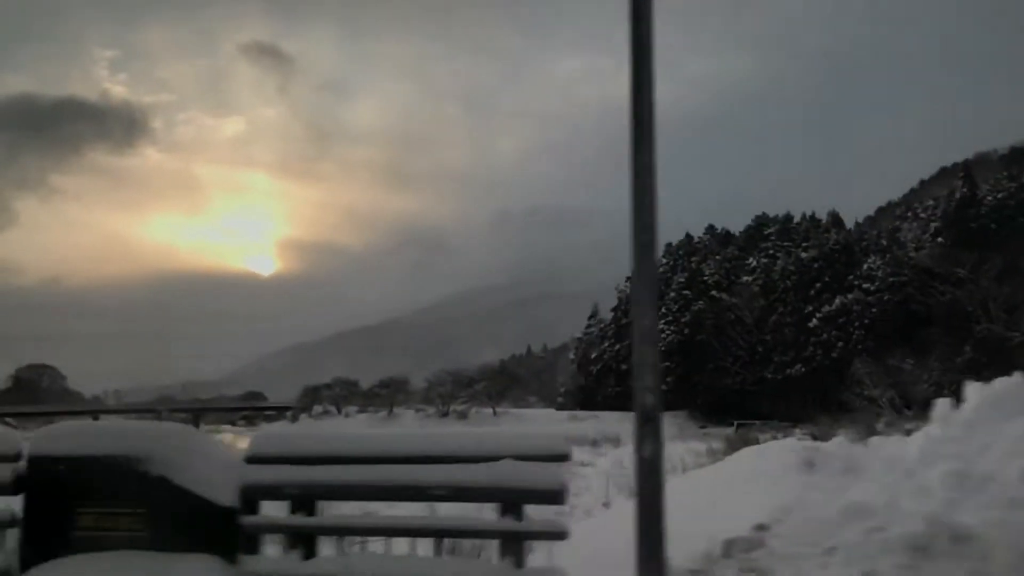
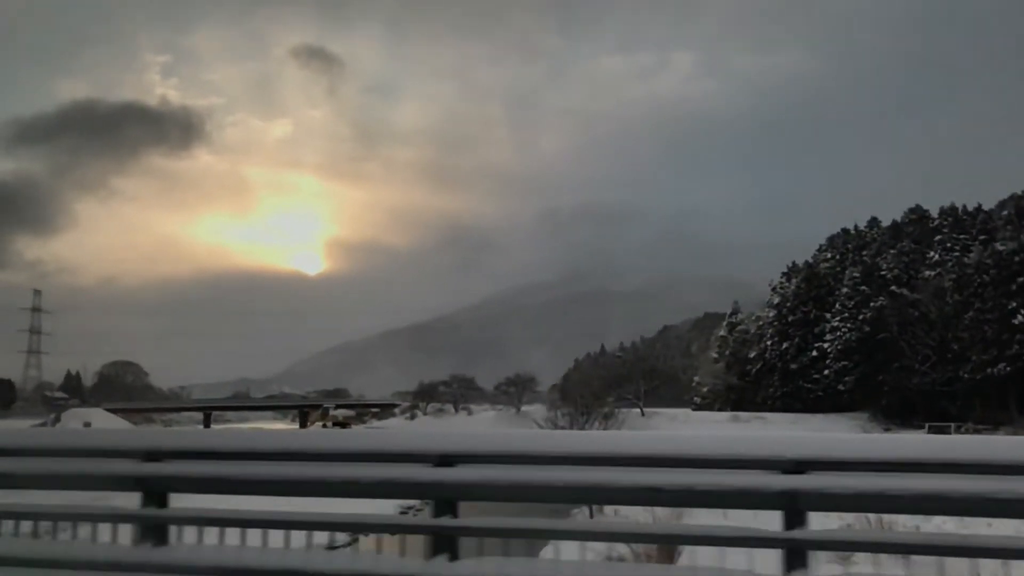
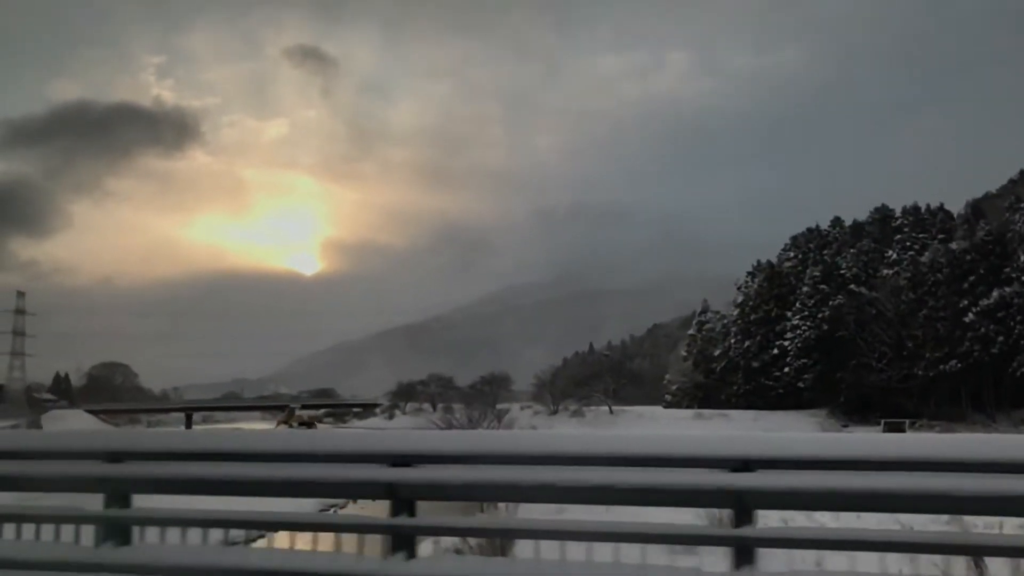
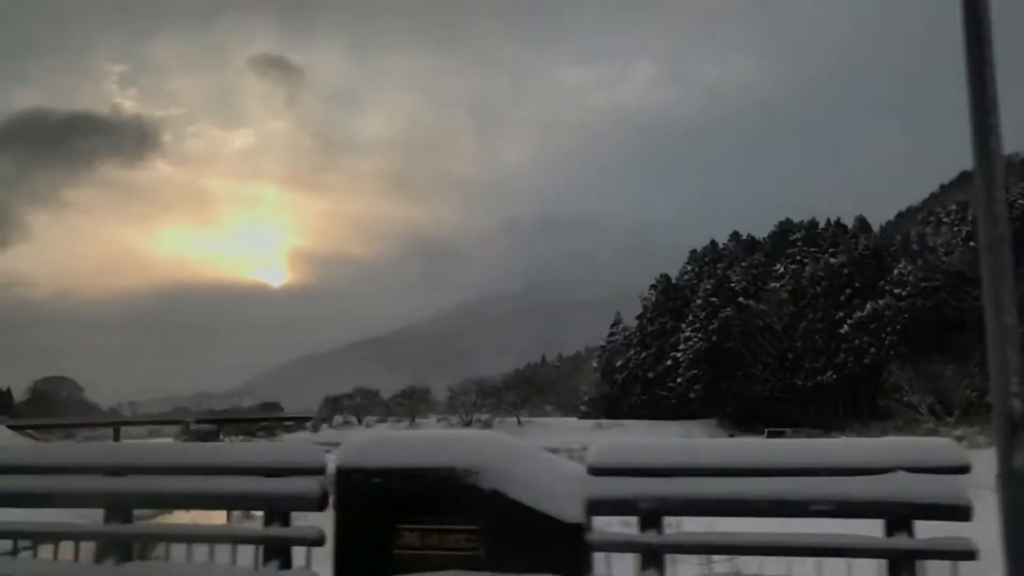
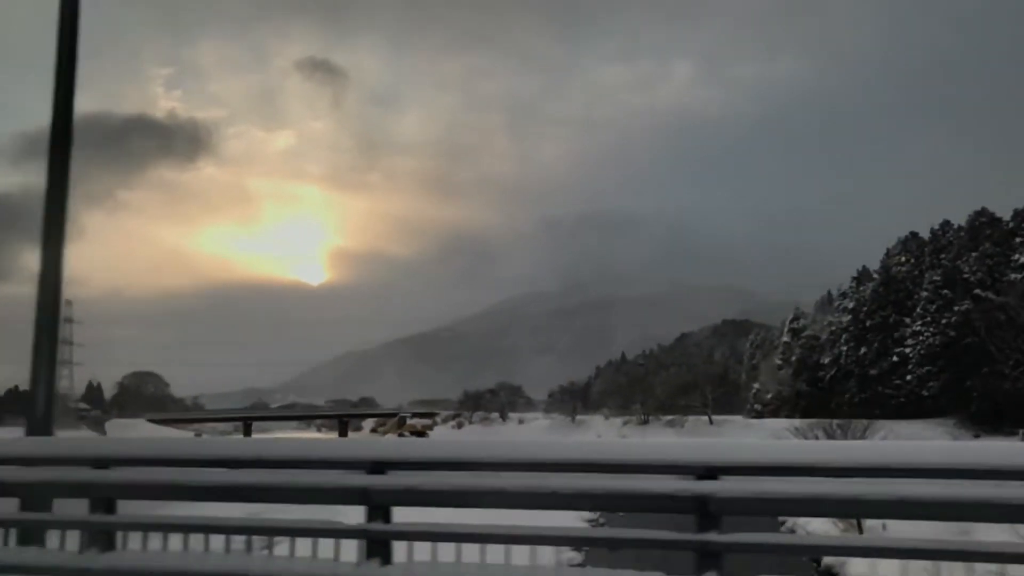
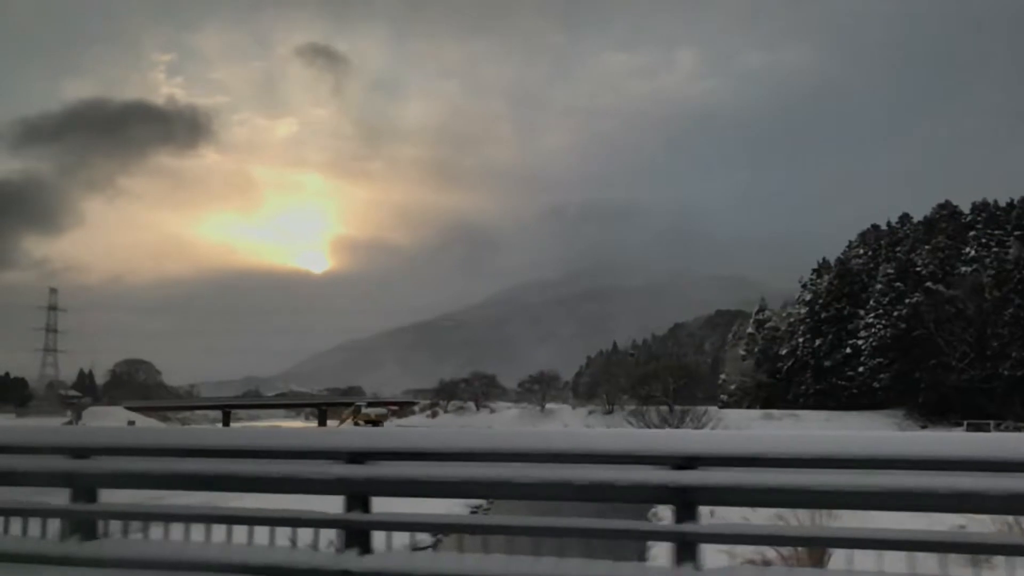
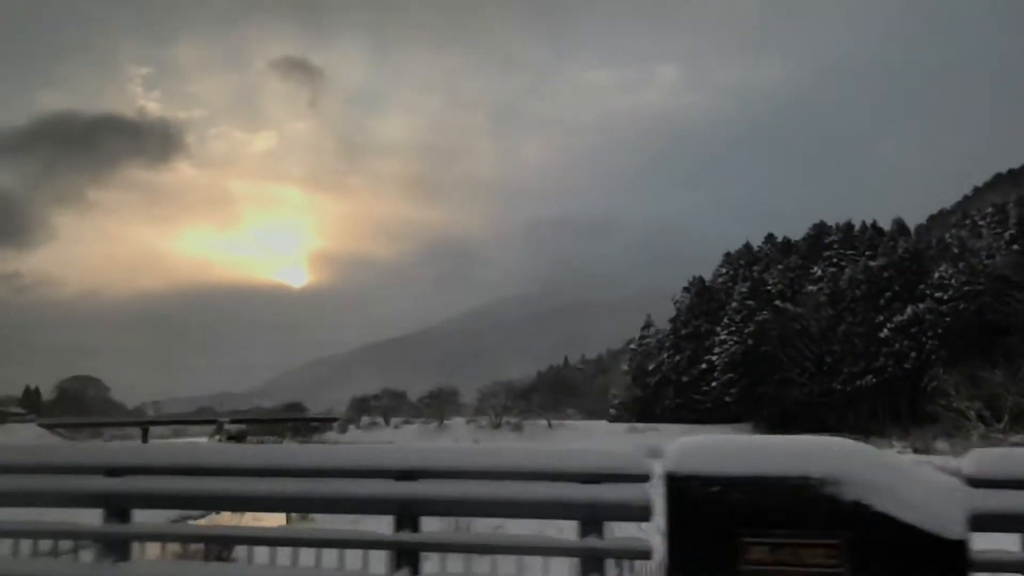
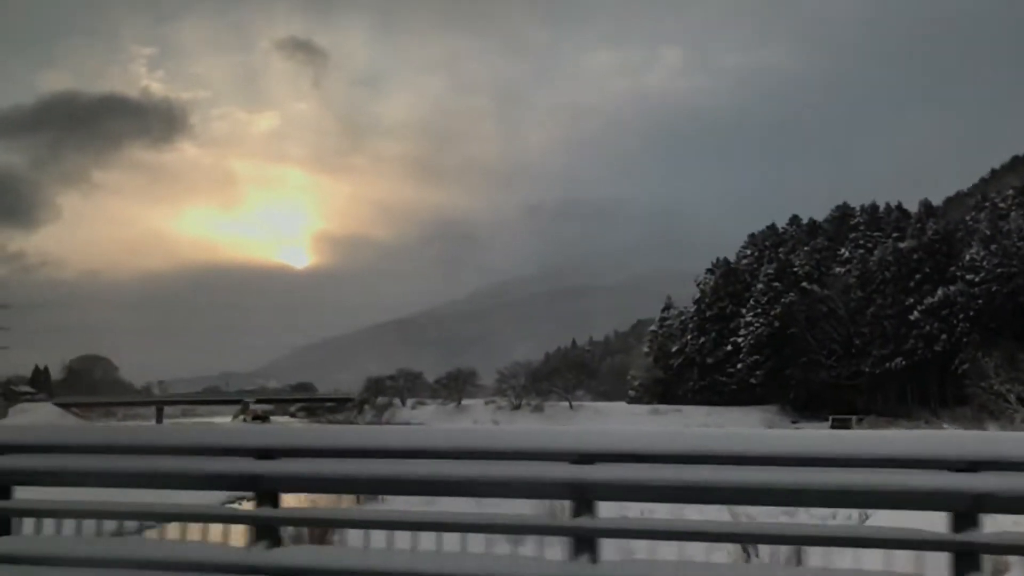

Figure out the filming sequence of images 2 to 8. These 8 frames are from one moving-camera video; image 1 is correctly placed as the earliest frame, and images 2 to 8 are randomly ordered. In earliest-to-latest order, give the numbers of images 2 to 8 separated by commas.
4, 7, 8, 3, 2, 6, 5
